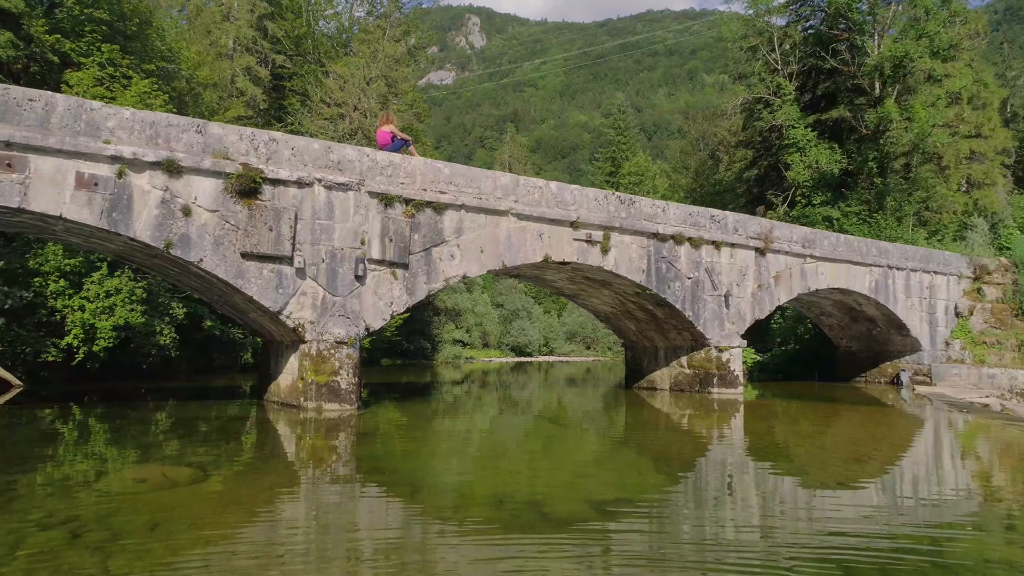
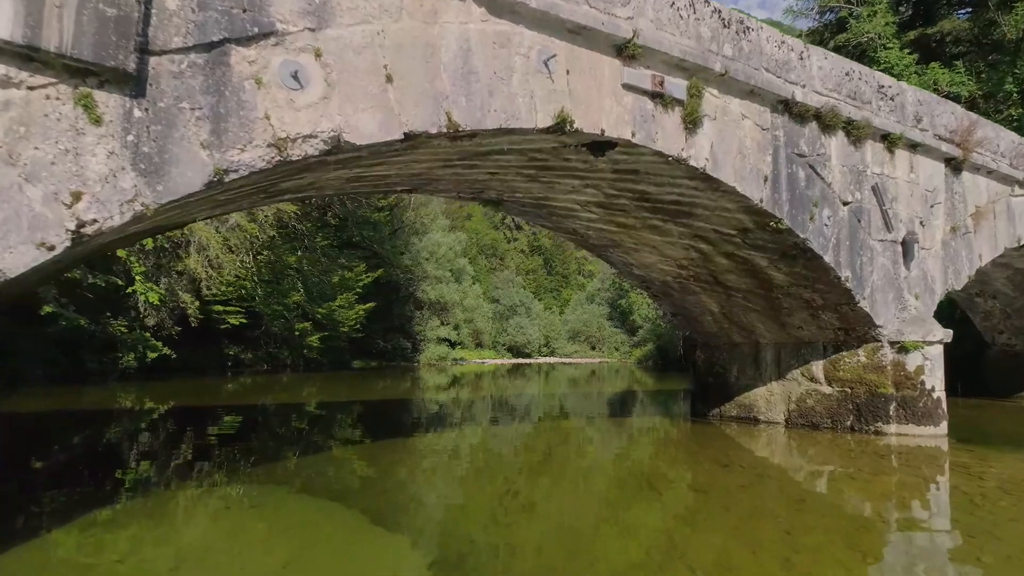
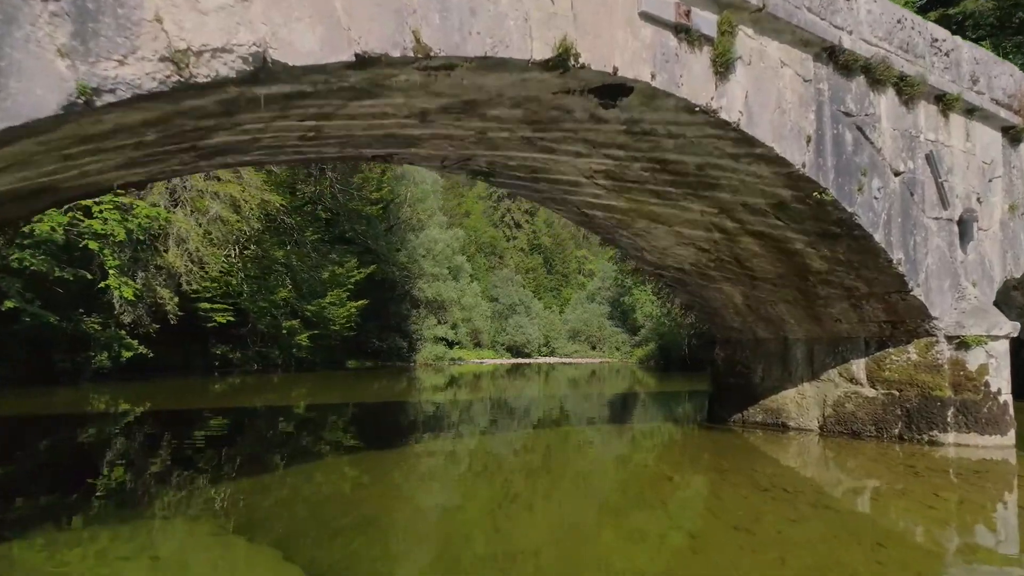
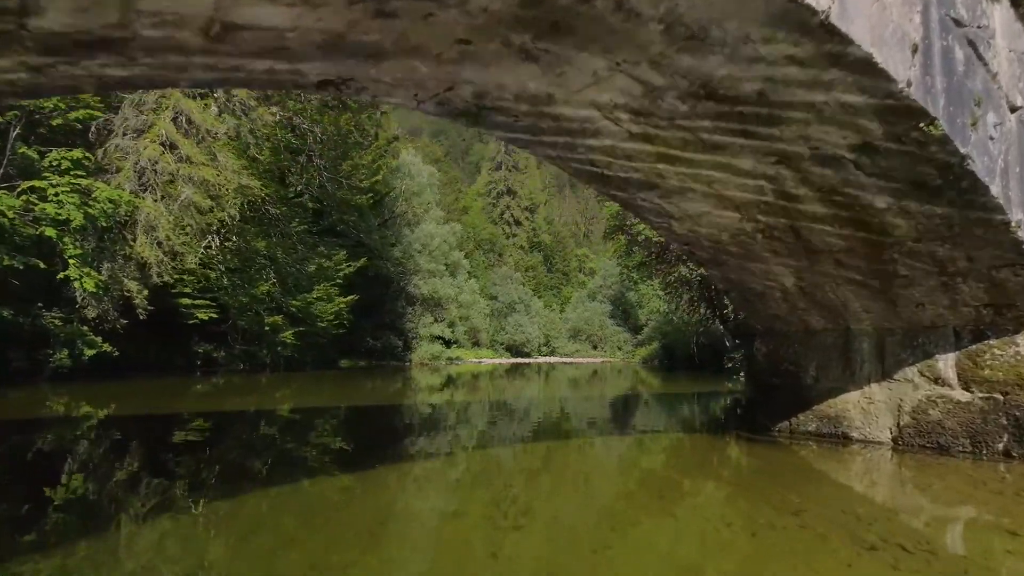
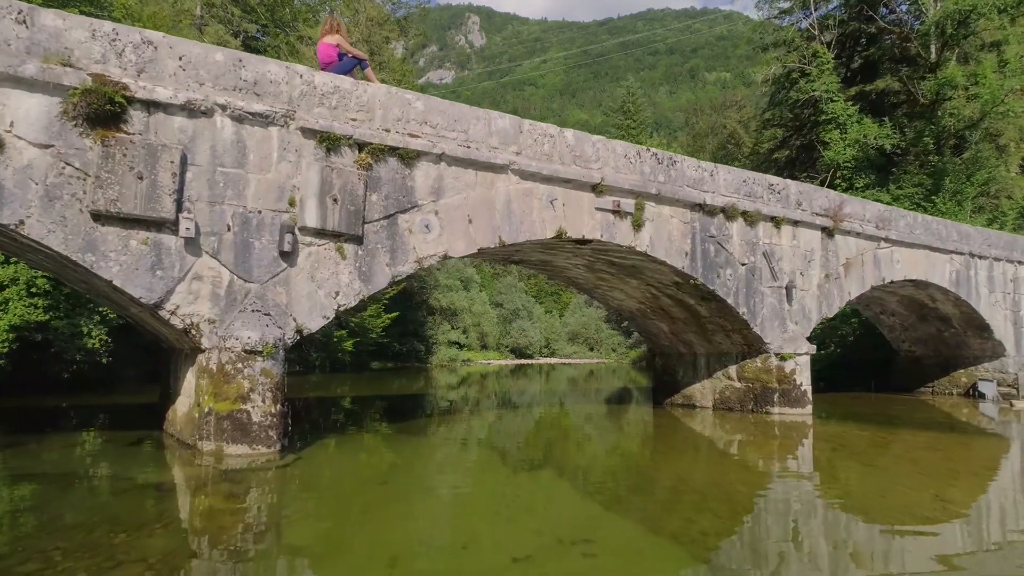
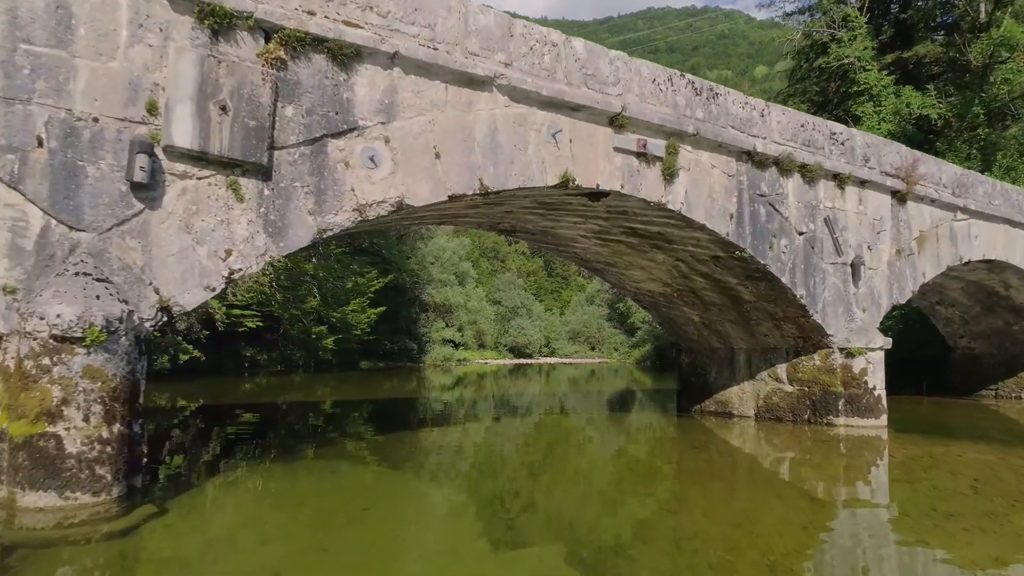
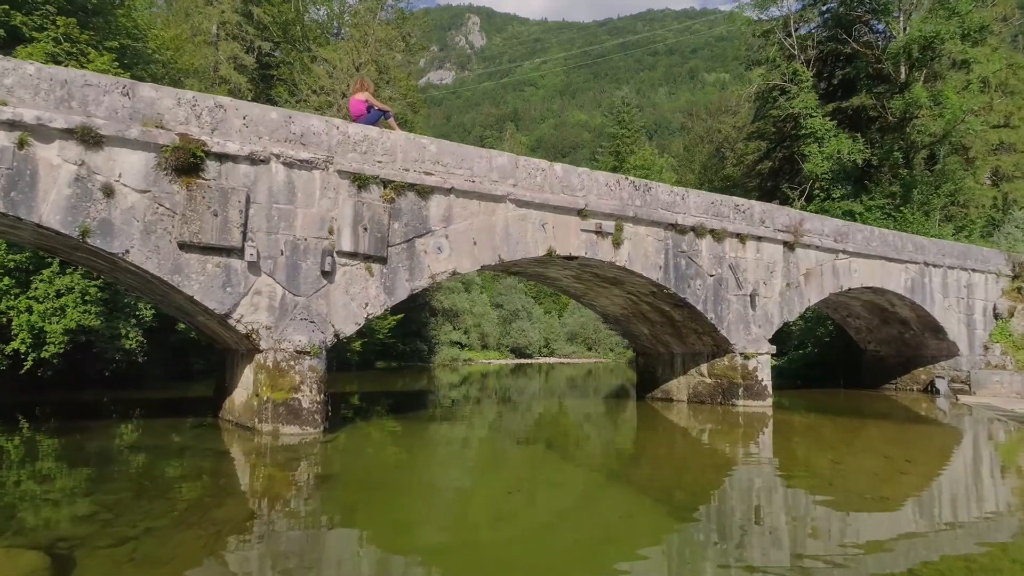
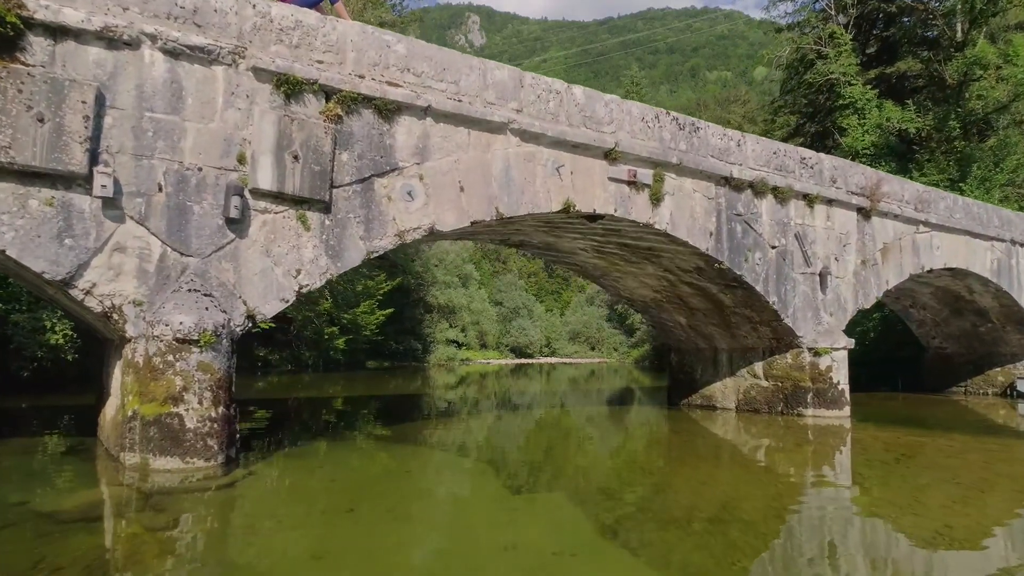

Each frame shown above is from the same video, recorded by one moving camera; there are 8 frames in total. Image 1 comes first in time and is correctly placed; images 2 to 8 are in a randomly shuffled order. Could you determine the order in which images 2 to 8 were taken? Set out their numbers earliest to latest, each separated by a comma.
7, 5, 8, 6, 2, 3, 4
